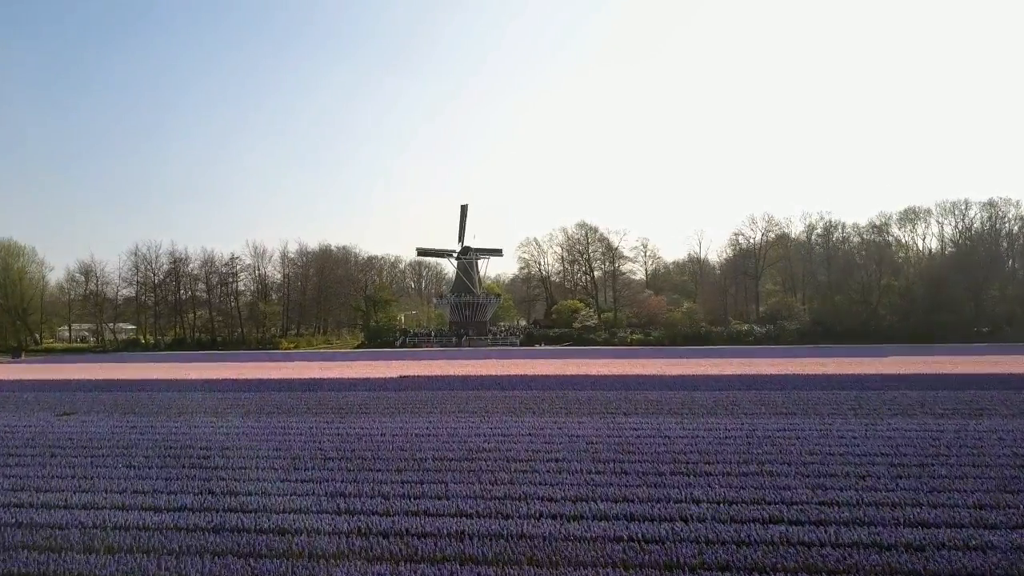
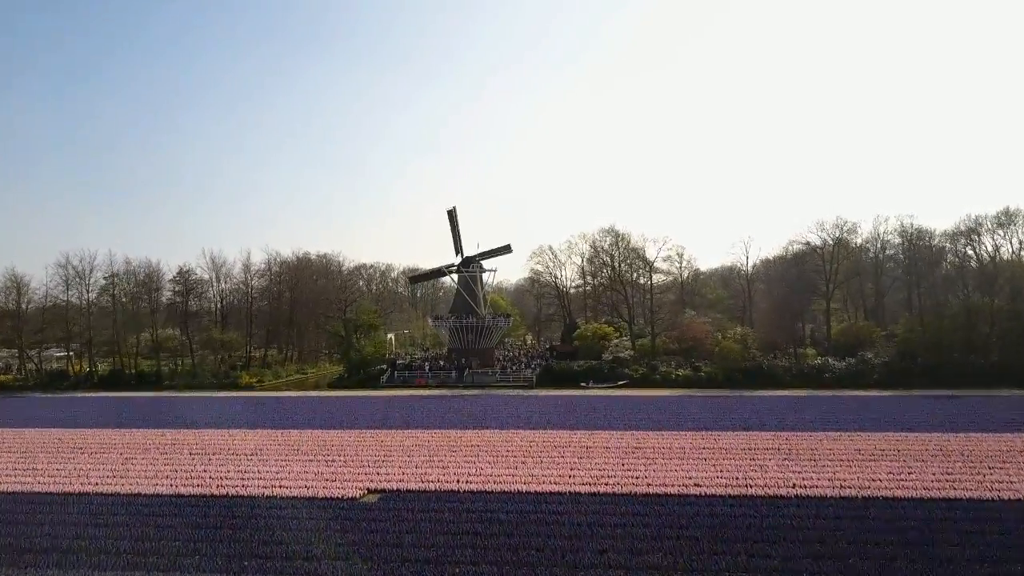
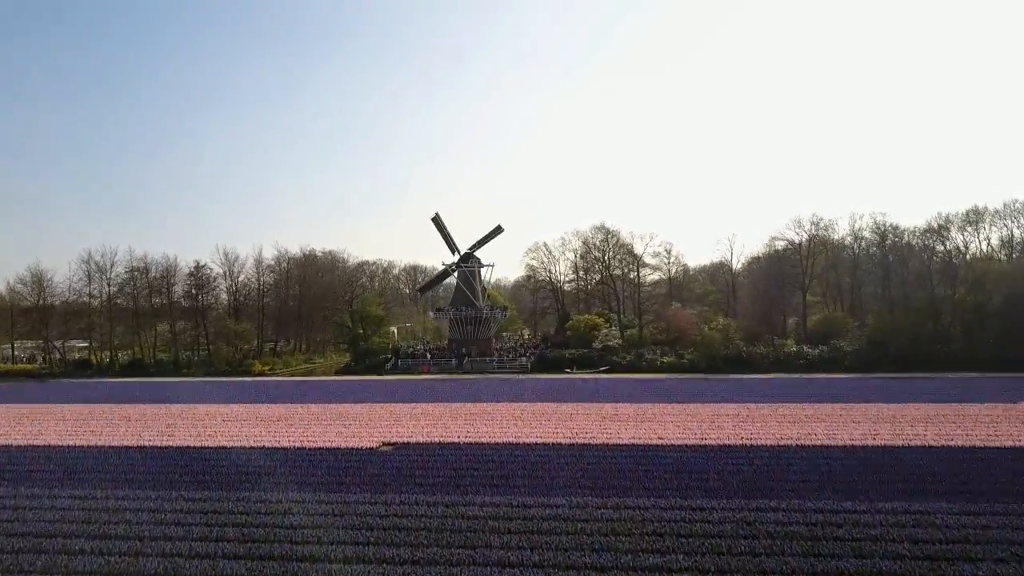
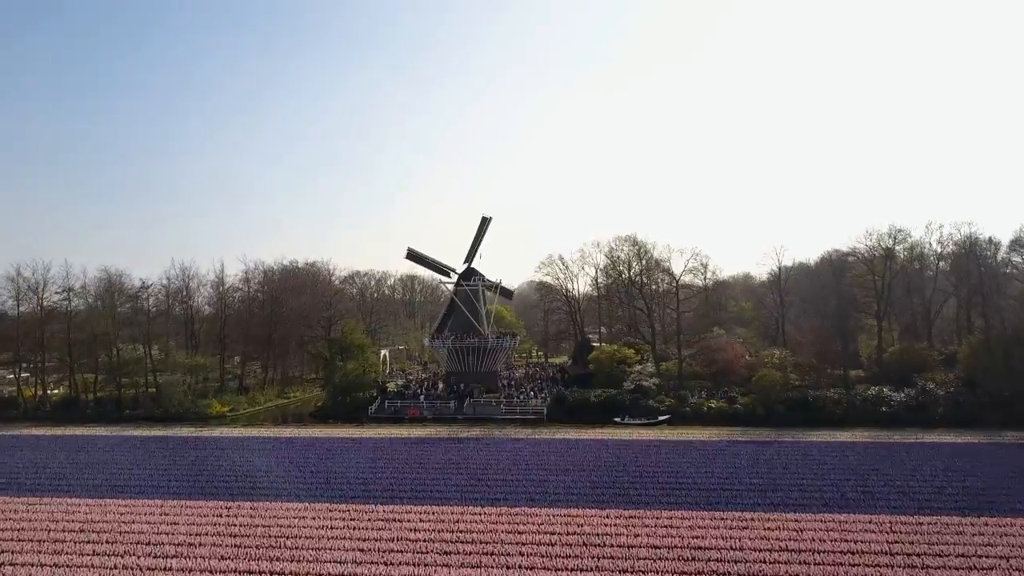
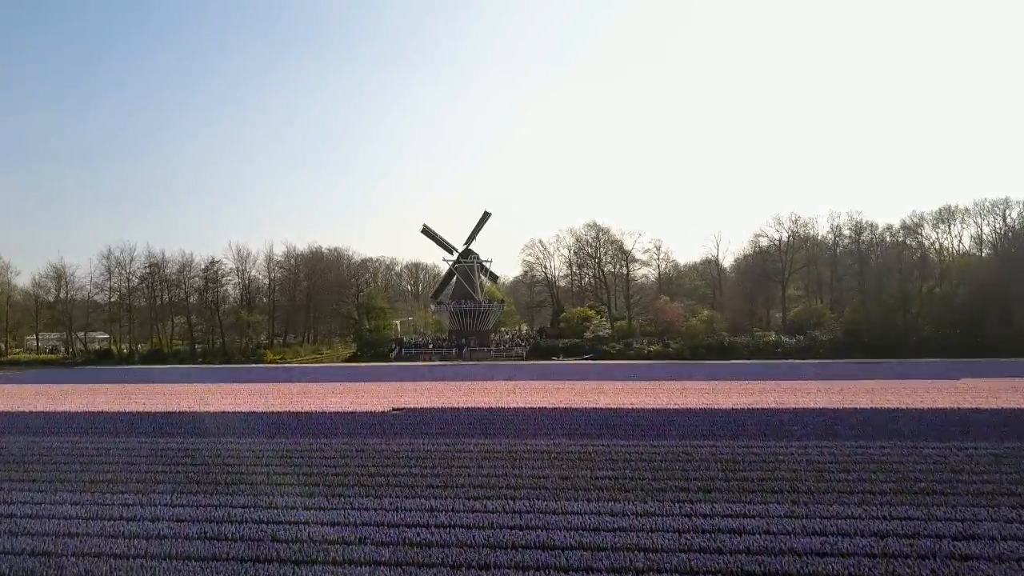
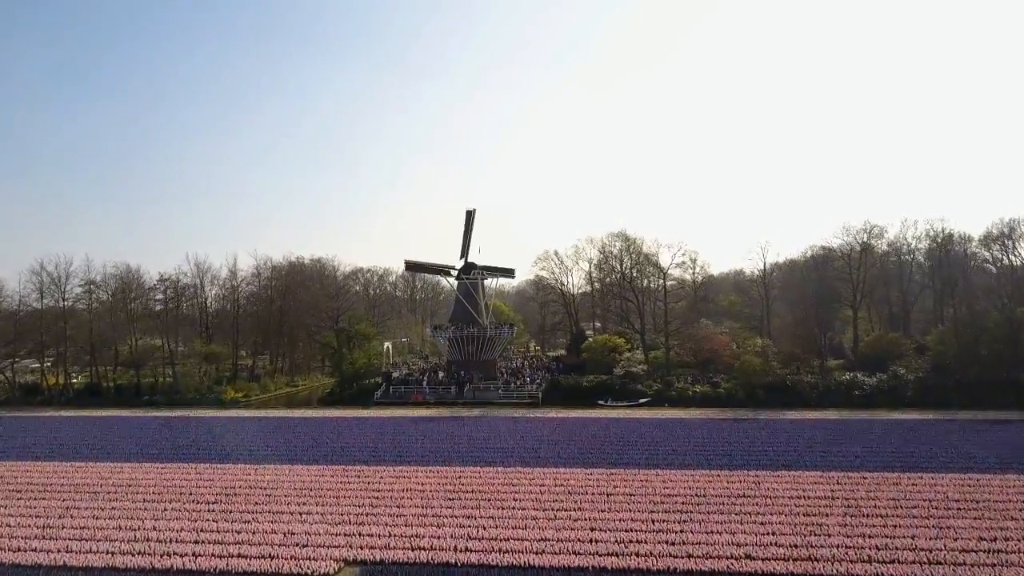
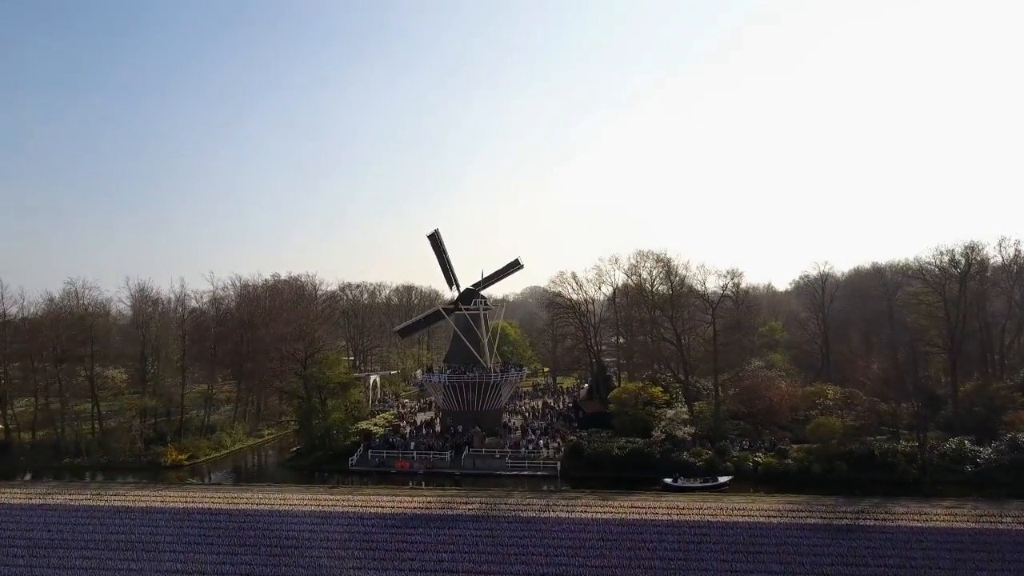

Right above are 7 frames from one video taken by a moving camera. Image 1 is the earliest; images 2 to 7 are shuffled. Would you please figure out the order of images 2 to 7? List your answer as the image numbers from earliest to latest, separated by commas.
5, 3, 2, 6, 4, 7
